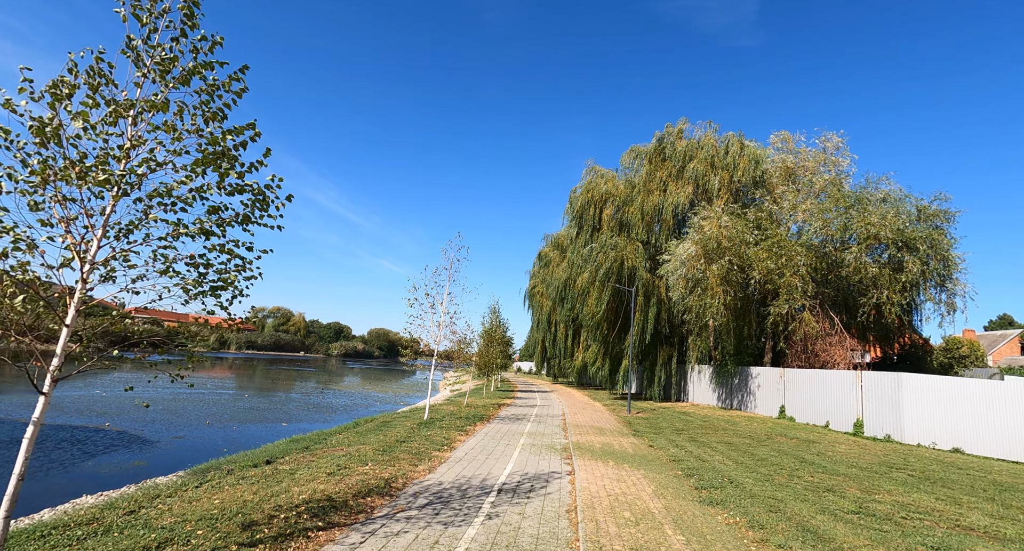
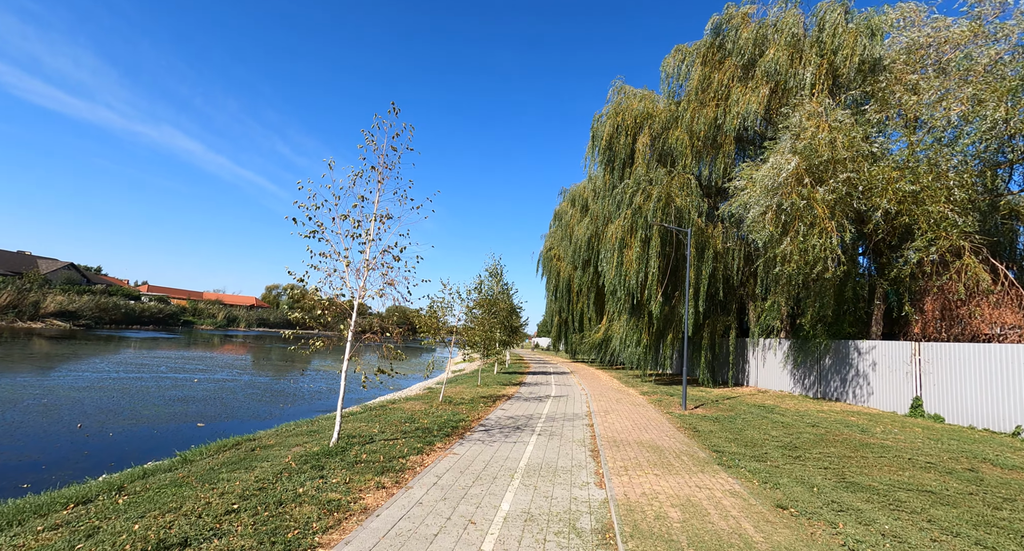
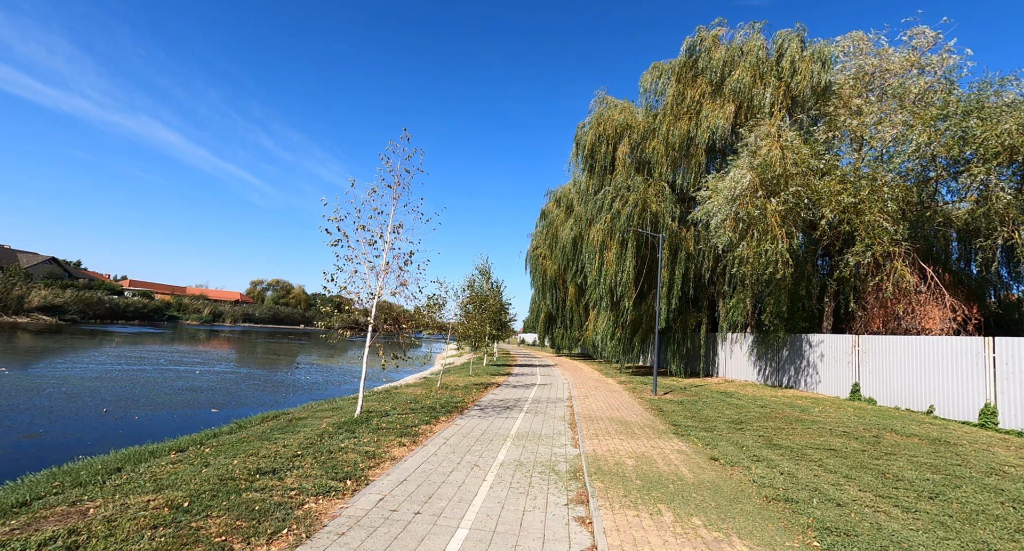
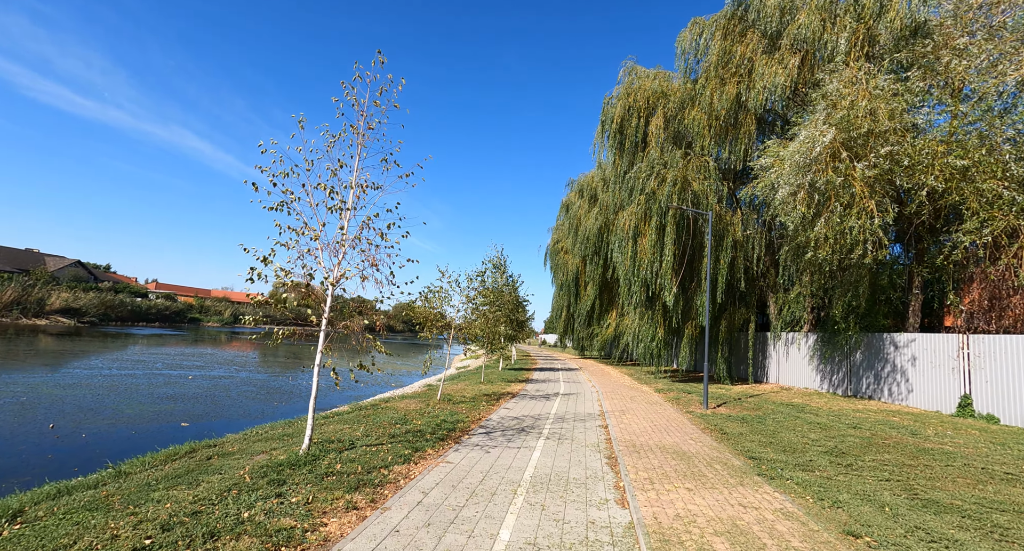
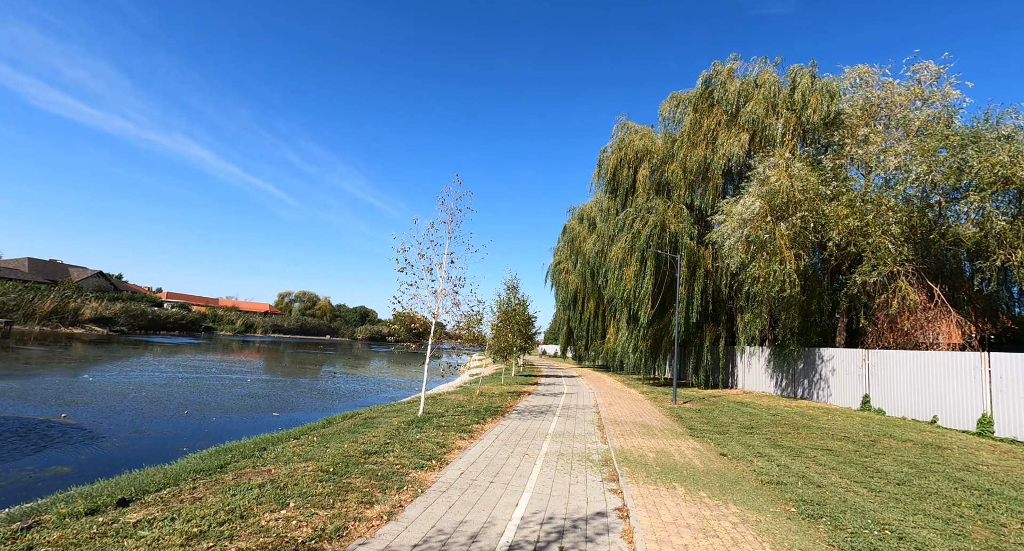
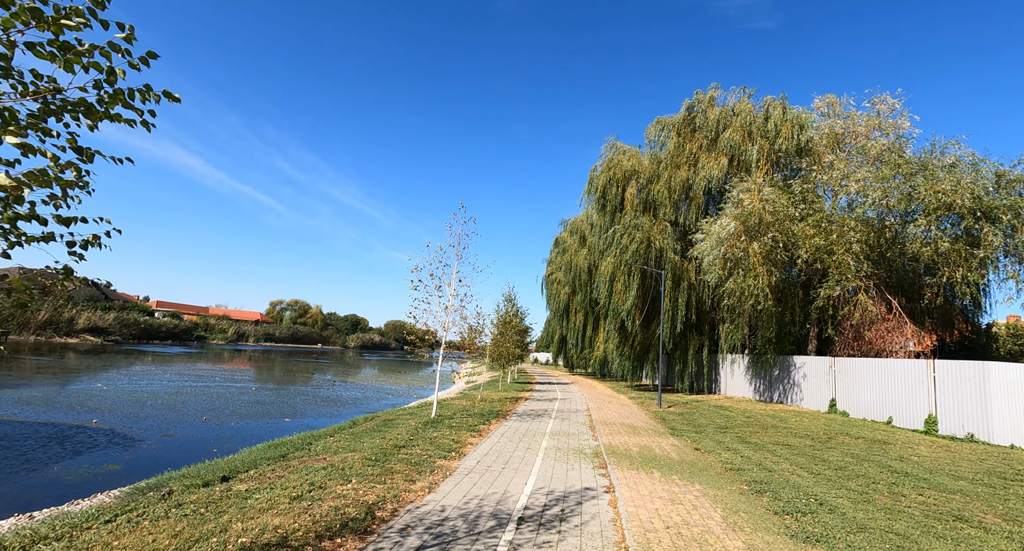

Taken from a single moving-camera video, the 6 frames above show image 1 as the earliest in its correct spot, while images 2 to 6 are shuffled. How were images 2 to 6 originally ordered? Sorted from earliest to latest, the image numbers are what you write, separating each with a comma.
6, 5, 3, 2, 4
